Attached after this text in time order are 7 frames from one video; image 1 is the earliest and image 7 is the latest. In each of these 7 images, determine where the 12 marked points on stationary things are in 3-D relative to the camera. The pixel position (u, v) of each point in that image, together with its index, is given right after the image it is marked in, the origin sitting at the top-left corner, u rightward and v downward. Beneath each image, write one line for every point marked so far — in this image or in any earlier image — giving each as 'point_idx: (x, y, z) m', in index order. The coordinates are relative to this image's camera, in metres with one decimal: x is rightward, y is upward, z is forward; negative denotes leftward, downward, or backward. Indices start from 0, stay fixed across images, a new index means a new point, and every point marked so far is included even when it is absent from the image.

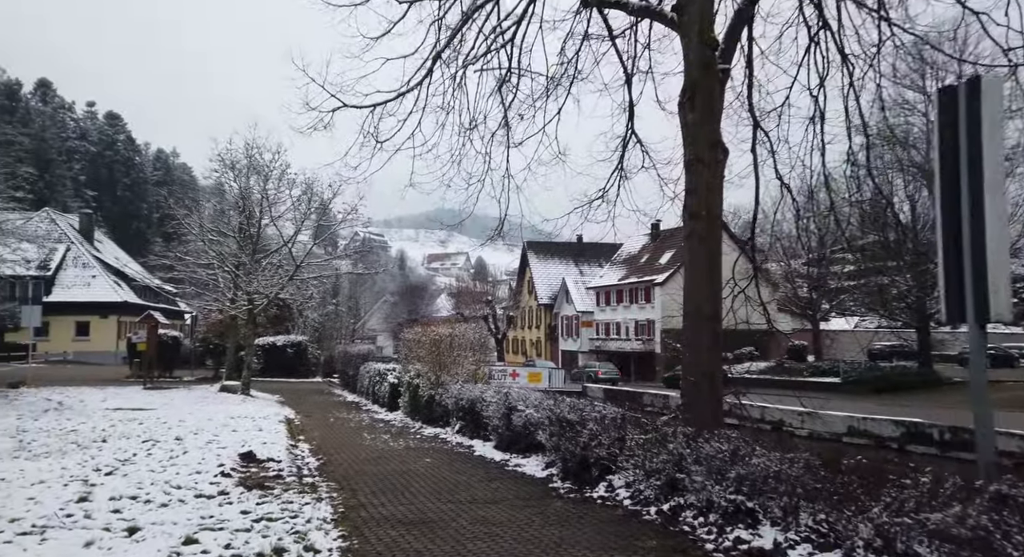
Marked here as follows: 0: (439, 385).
0: (-1.7, -2.4, +14.9) m
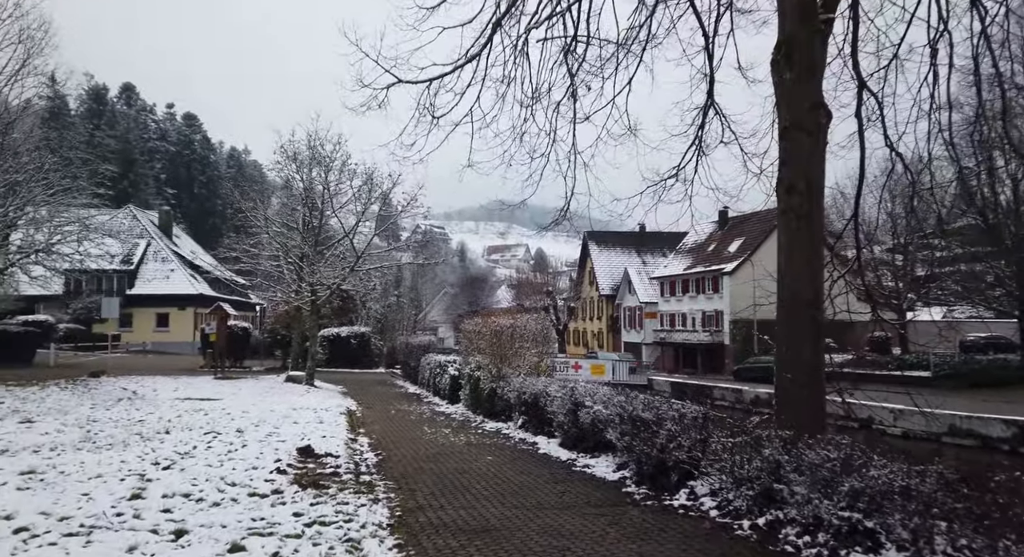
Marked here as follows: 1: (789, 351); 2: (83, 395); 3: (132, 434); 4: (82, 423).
0: (-0.2, -2.2, +14.4) m
1: (+2.5, -0.7, +5.9) m
2: (-10.4, -2.8, +15.9) m
3: (-5.7, -2.3, +9.8) m
4: (-7.1, -2.4, +10.9) m
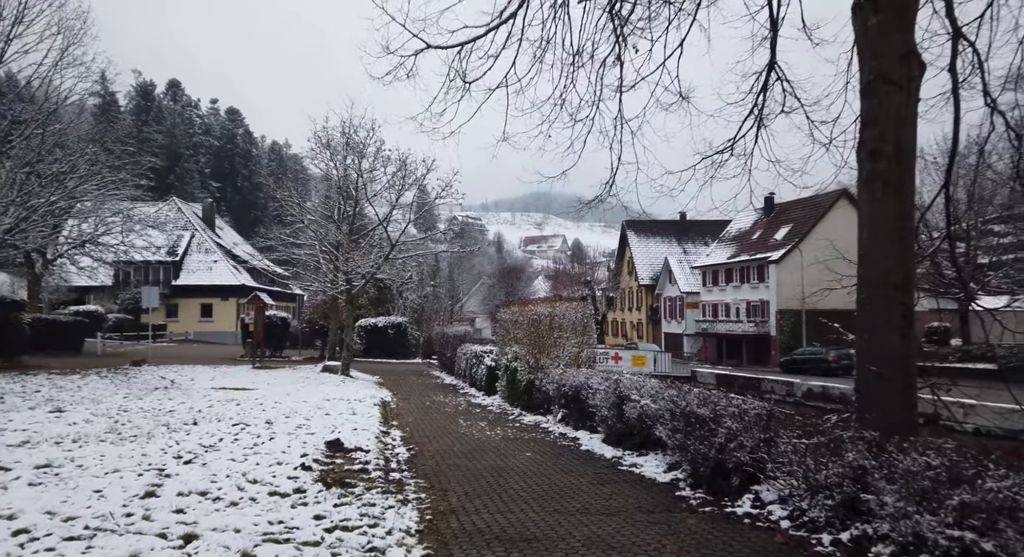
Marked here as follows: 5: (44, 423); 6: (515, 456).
0: (+0.6, -1.9, +13.8) m
1: (+2.8, -0.5, +5.1) m
2: (-9.5, -2.5, +15.9) m
3: (-5.1, -2.1, +9.5) m
4: (-6.5, -2.2, +10.6) m
5: (-6.6, -2.0, +9.2) m
6: (0.0, -2.4, +8.7) m
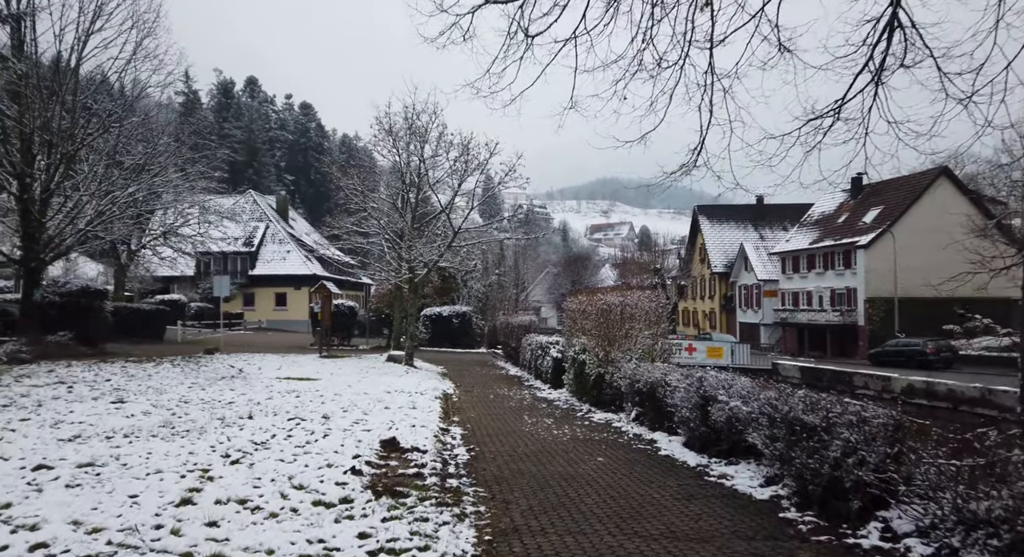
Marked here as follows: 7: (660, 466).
0: (+1.9, -1.6, +12.8) m
1: (+3.3, -0.4, +4.0) m
2: (-7.8, -2.3, +16.0) m
3: (-4.2, -2.0, +9.2) m
4: (-5.4, -2.0, +10.4) m
5: (-5.7, -1.9, +9.0) m
6: (+0.9, -2.2, +7.8) m
7: (+1.7, -2.2, +7.6) m
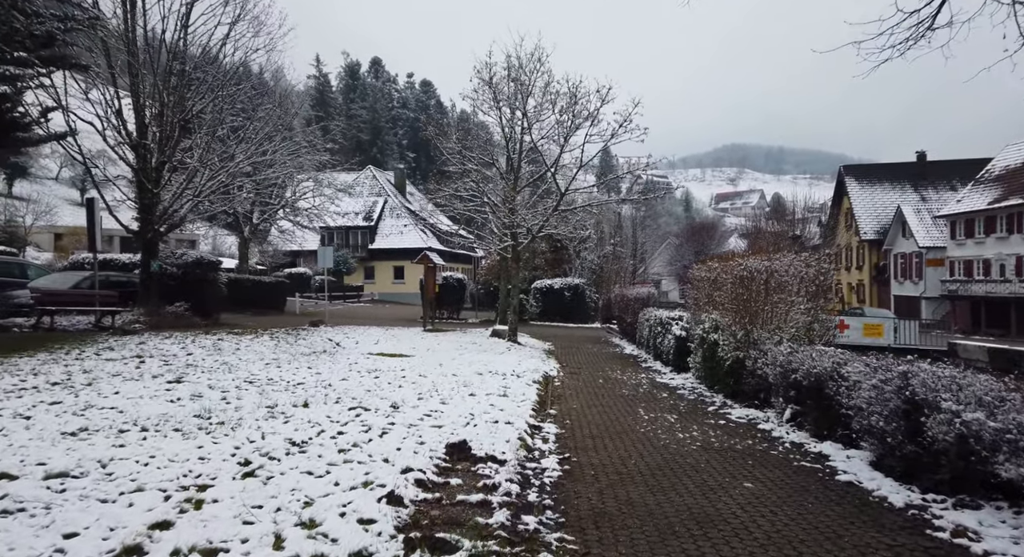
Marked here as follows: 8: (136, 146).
0: (+3.7, -1.0, +10.2) m
1: (+3.5, -0.1, +1.2) m
2: (-5.3, -1.6, +15.1) m
3: (-2.9, -1.5, +7.7) m
4: (-3.9, -1.5, +9.2) m
5: (-4.4, -1.4, +7.8) m
6: (+1.8, -1.8, +5.5) m
7: (+2.6, -1.8, +5.2) m
8: (-11.5, +4.0, +20.0) m
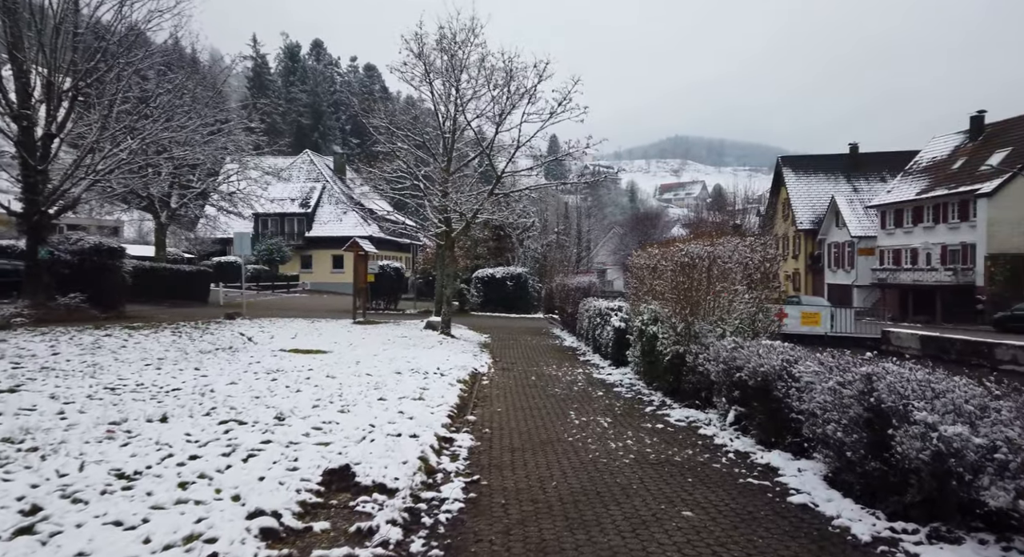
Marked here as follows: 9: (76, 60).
0: (+2.6, -0.8, +9.3) m
1: (+3.0, -0.1, +0.3) m
2: (-6.8, -1.3, +13.5) m
3: (-3.9, -1.4, +6.4) m
4: (-5.0, -1.3, +7.7) m
5: (-5.3, -1.3, +6.3) m
6: (+1.0, -1.7, +4.5) m
7: (+1.9, -1.7, +4.2) m
8: (-13.4, +4.3, +17.8) m
9: (-12.5, +6.2, +18.7) m
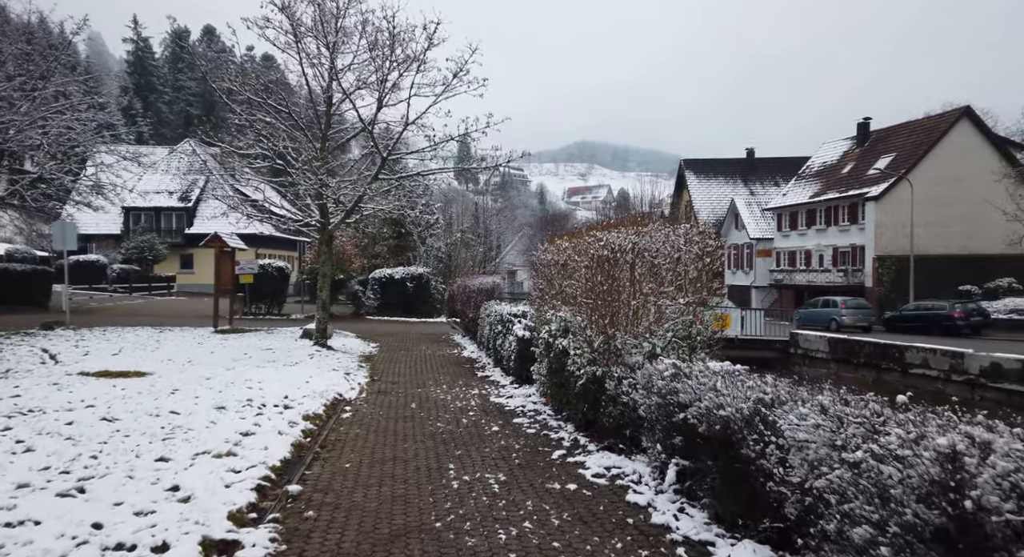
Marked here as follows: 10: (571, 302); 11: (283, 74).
0: (+1.1, -0.8, +7.1) m
1: (+2.8, 0.0, -1.8) m
2: (-8.8, -1.3, +9.9) m
3: (-4.9, -1.4, +3.2) m
4: (-6.2, -1.3, +4.4) m
5: (-6.3, -1.3, +3.0) m
6: (+0.2, -1.7, +2.1) m
7: (+1.1, -1.7, +1.9) m
8: (-15.9, +4.3, +13.3) m
9: (-15.1, +6.2, +14.3) m
10: (+0.8, -0.3, +8.5) m
11: (-6.1, +5.4, +17.4) m
